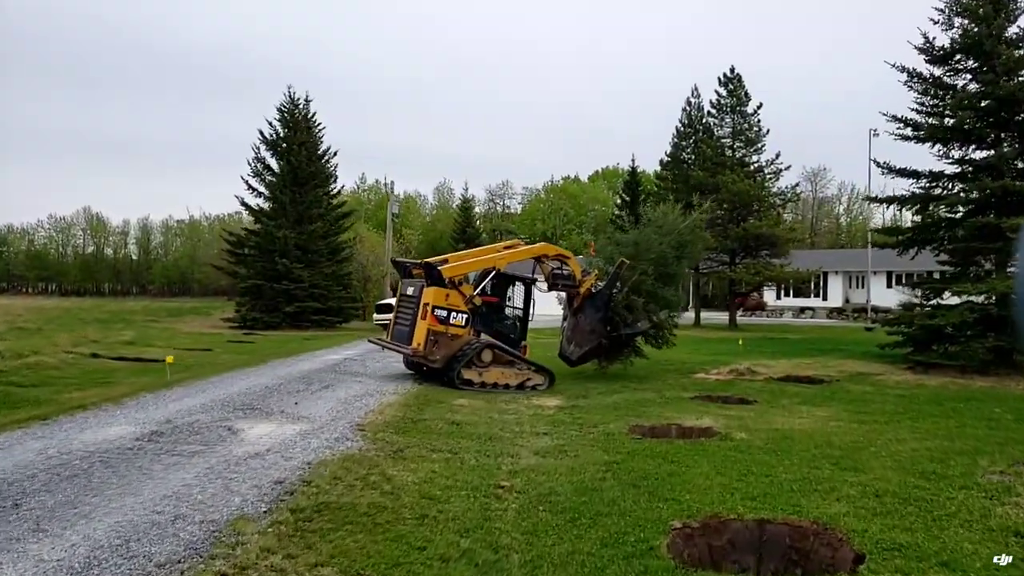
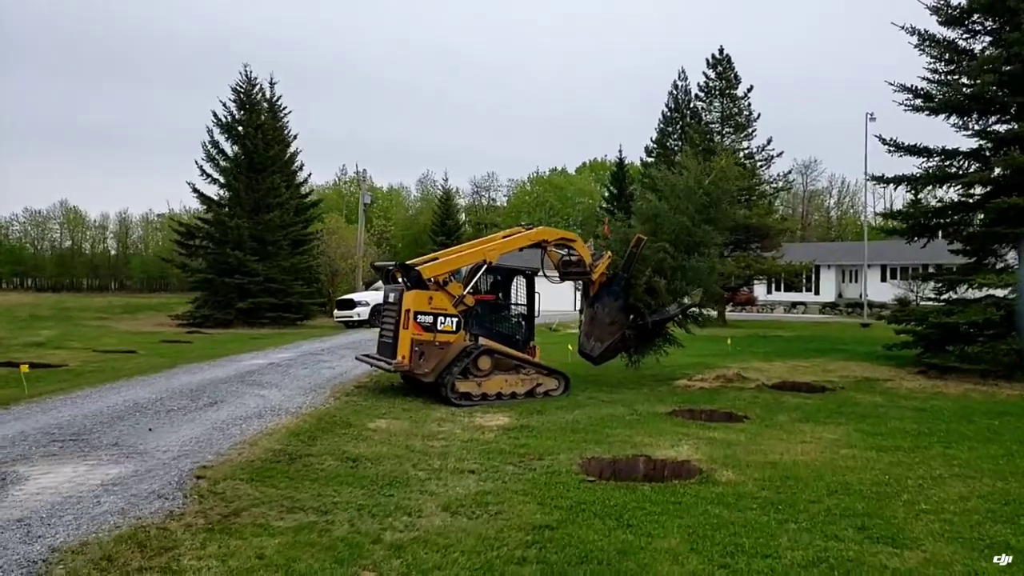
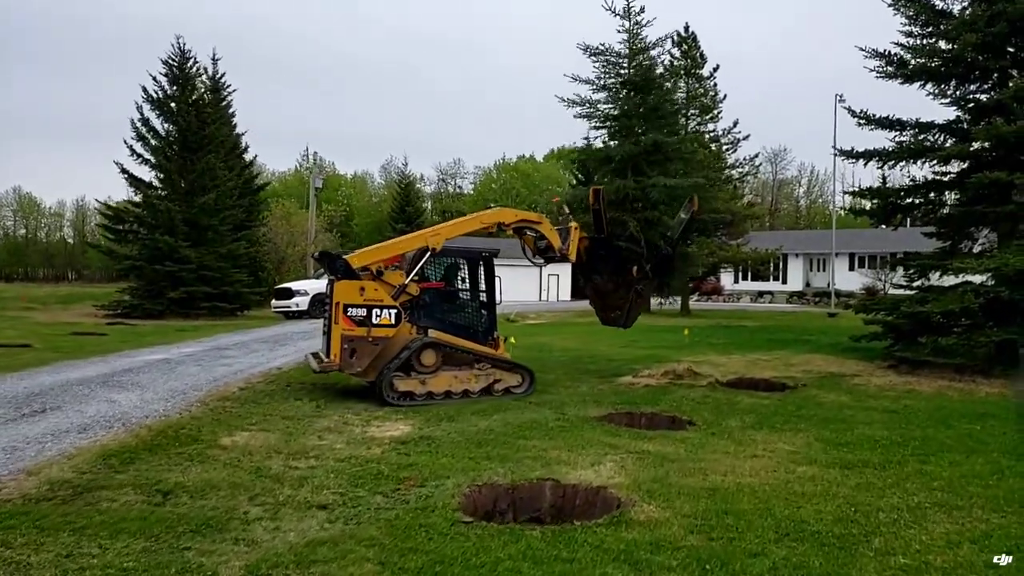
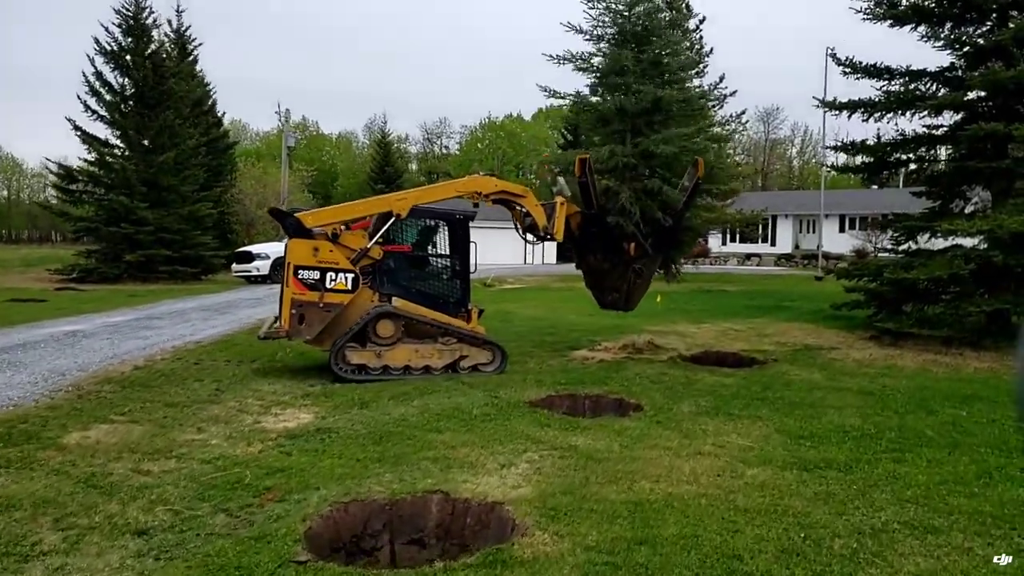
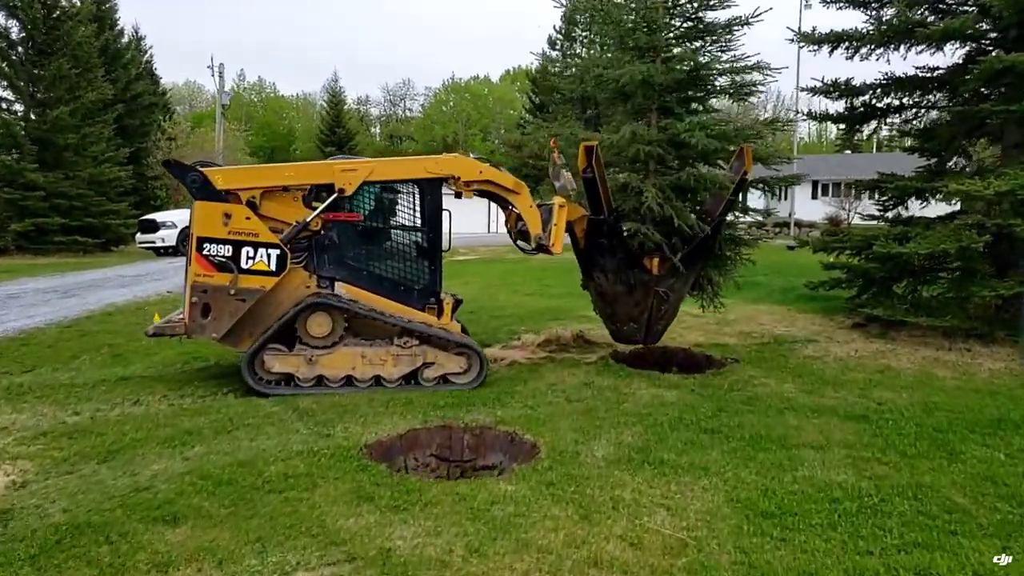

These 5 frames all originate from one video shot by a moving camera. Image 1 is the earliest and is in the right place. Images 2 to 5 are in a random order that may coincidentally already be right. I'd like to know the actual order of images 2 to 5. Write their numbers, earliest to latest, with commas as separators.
2, 3, 4, 5
